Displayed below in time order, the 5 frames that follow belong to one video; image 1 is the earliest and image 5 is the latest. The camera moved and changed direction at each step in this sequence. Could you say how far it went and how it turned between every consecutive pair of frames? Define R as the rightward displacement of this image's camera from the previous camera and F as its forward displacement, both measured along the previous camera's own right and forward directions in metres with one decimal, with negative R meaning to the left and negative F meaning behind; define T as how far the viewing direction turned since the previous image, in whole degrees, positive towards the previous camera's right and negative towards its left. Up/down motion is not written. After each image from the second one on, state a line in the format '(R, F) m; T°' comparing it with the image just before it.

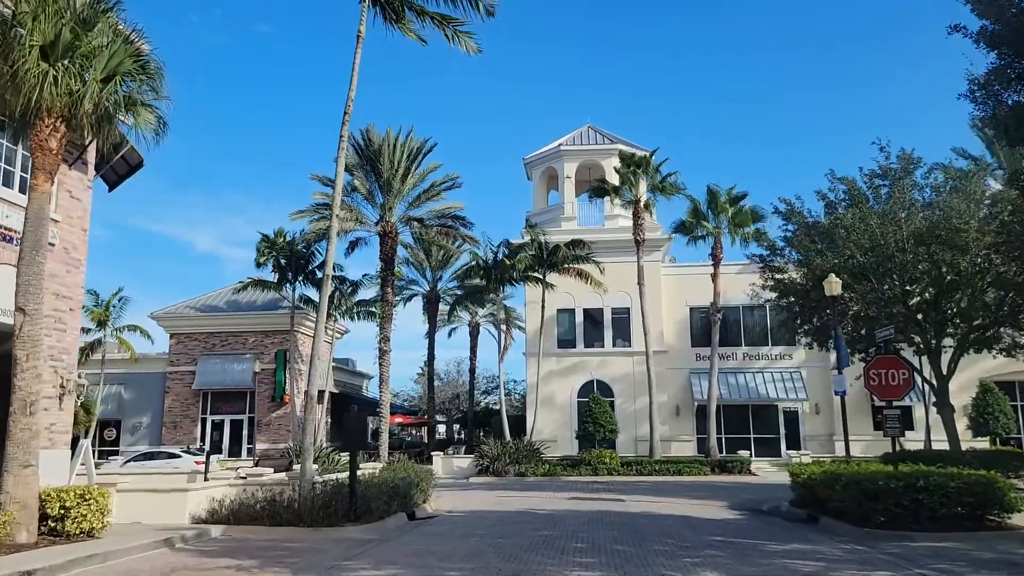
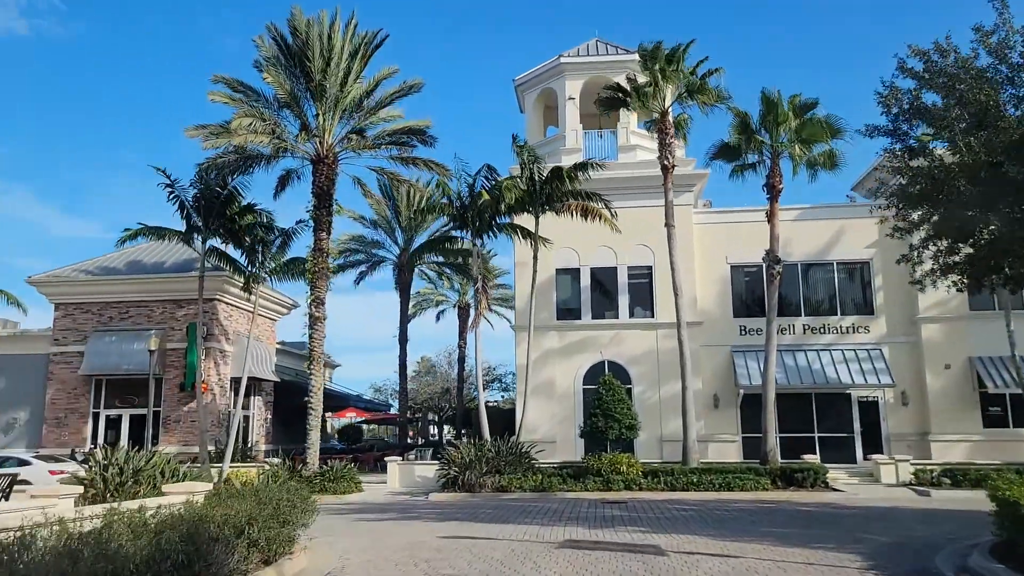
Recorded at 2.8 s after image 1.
(+0.9, +9.1) m; -1°
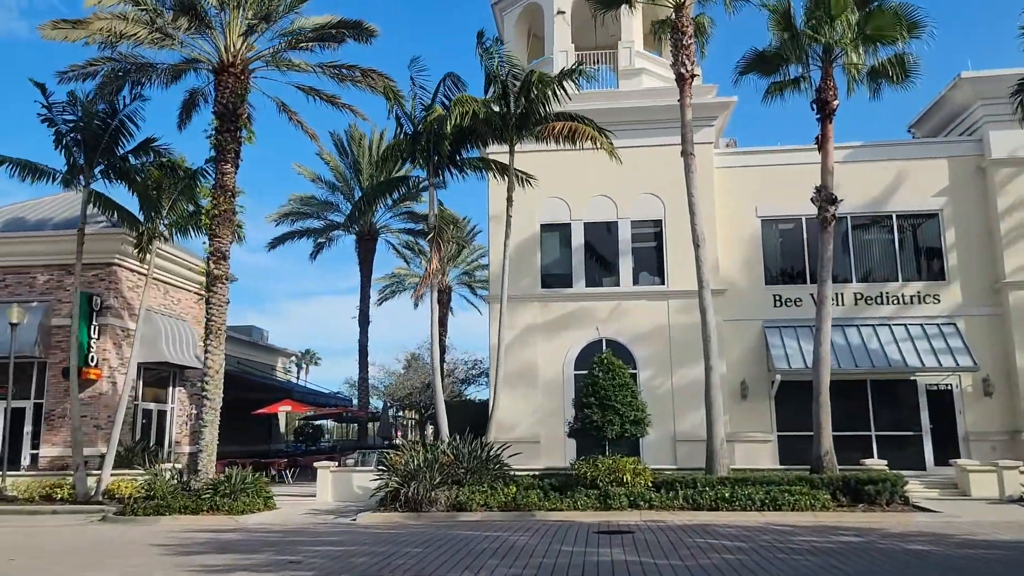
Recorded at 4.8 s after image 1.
(+0.7, +6.1) m; 0°
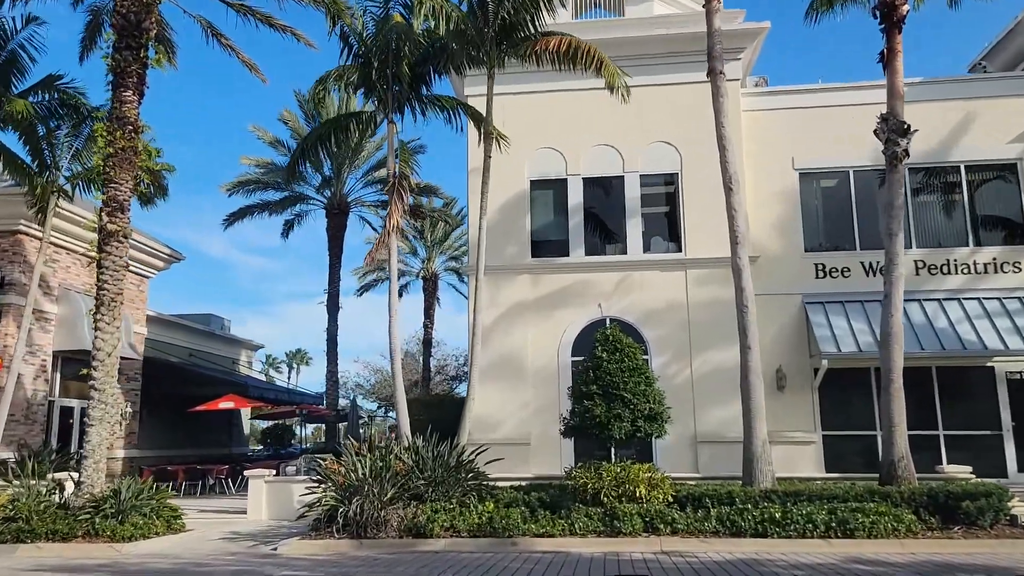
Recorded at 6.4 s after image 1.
(+0.4, +4.0) m; 0°
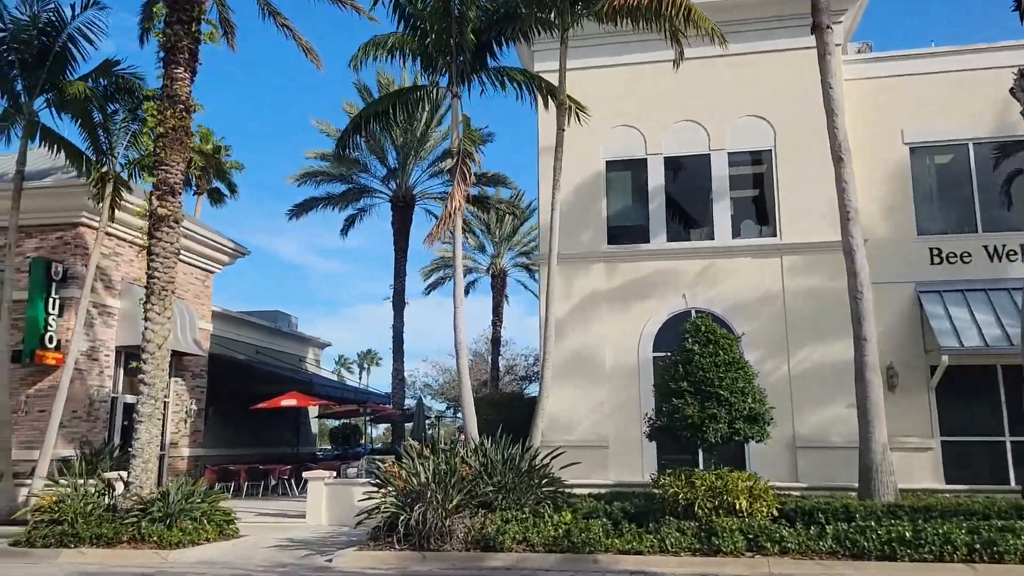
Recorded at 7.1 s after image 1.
(-0.1, +1.4) m; -5°
